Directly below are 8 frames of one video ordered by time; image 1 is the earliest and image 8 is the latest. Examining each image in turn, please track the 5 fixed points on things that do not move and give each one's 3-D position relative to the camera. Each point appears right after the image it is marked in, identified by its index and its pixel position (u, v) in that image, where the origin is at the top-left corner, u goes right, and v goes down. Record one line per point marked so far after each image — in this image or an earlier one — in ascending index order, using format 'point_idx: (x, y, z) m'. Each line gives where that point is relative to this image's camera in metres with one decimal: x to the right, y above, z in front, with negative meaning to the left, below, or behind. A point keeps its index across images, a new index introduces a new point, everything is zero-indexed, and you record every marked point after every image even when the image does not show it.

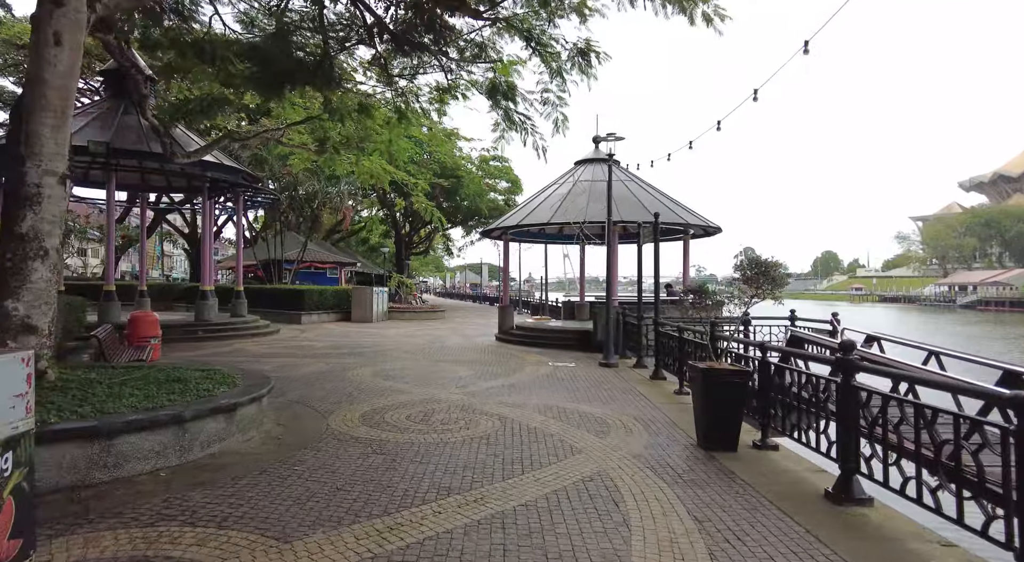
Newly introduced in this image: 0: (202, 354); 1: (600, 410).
0: (-5.7, -1.3, +10.6) m
1: (+1.0, -1.5, +6.4) m
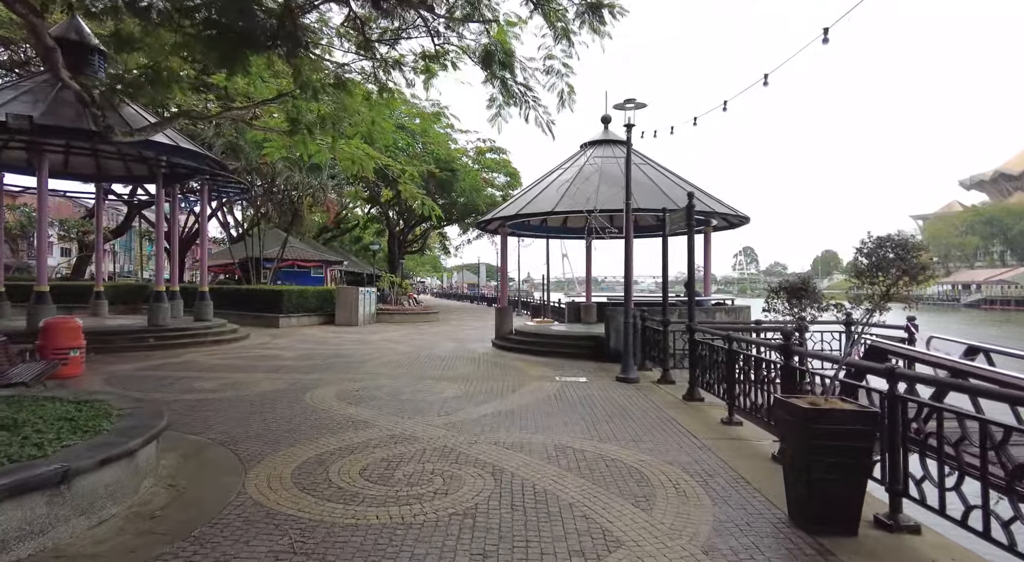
0: (-5.7, -1.3, +8.8) m
1: (+1.0, -1.4, +4.6) m
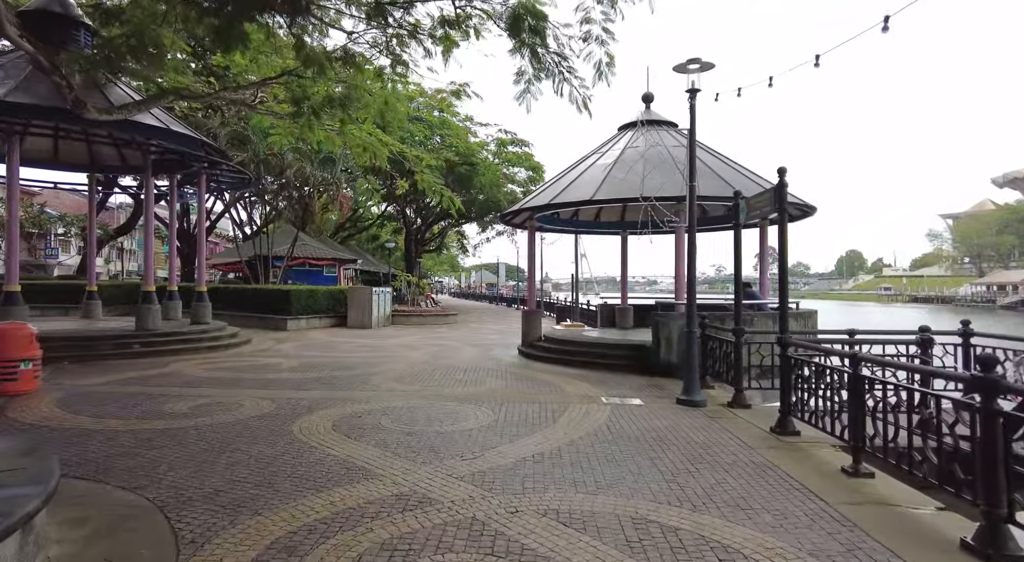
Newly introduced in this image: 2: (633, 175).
0: (-5.3, -1.3, +7.5) m
1: (+1.3, -1.4, +3.1) m
2: (+2.2, +1.9, +10.4) m
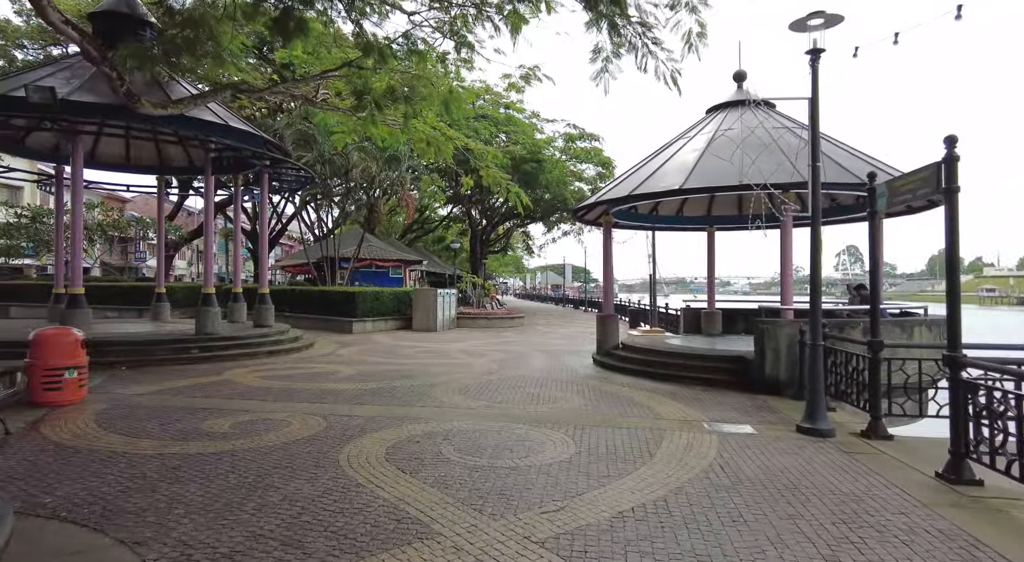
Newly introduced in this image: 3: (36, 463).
0: (-4.3, -1.3, +7.1) m
1: (+1.7, -1.4, +1.9) m
2: (+3.4, +1.9, +9.1) m
3: (-3.5, -1.3, +4.2) m
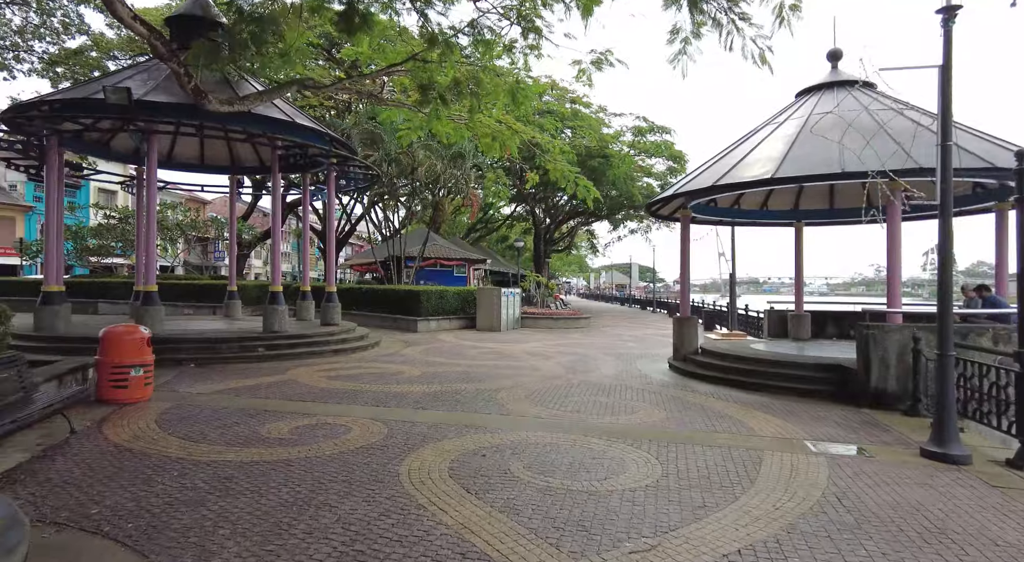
0: (-3.5, -1.3, +7.0) m
1: (+2.0, -1.4, +1.2) m
2: (+4.5, +1.9, +8.1) m
3: (-3.0, -1.3, +4.0) m
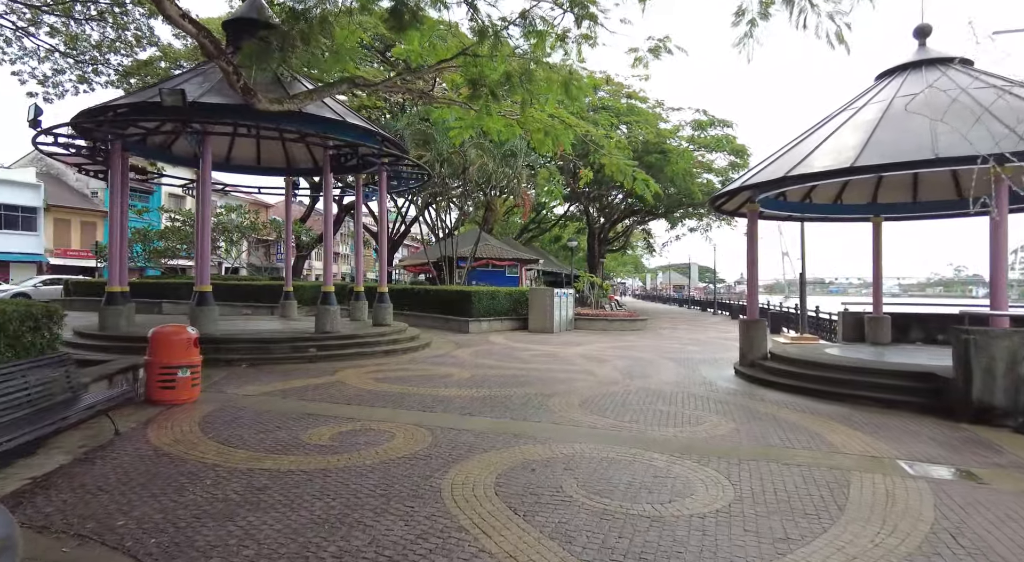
0: (-2.8, -1.3, +6.9) m
1: (+2.0, -1.4, +0.6) m
2: (+5.2, +1.9, +7.3) m
3: (-2.6, -1.3, +3.9) m
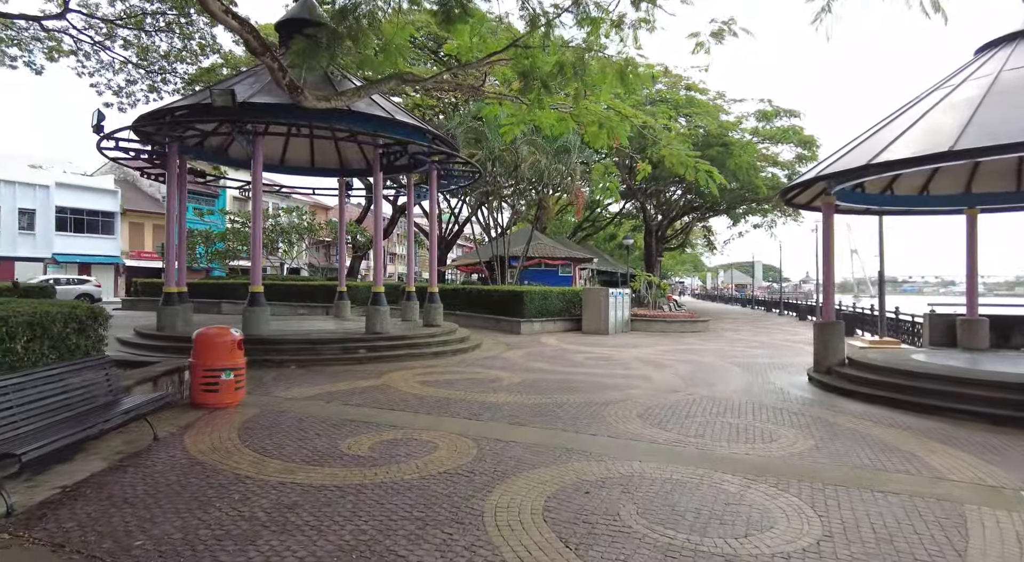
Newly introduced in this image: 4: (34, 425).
0: (-2.2, -1.3, +6.7) m
1: (+2.0, -1.4, 0.0) m
2: (+5.8, +1.9, +6.4) m
3: (-2.3, -1.3, +3.7) m
4: (-3.2, -1.0, +3.9) m
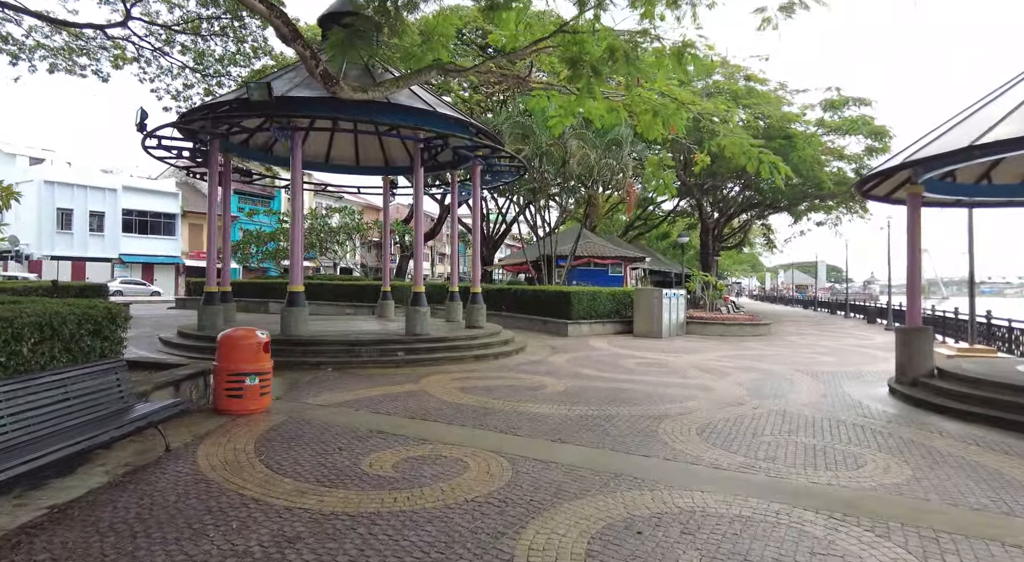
0: (-1.8, -1.3, +6.3) m
1: (+1.9, -1.4, -0.7) m
2: (+6.2, +1.9, +5.3) m
3: (-2.1, -1.3, +3.3) m
4: (-3.0, -1.0, +3.6) m
